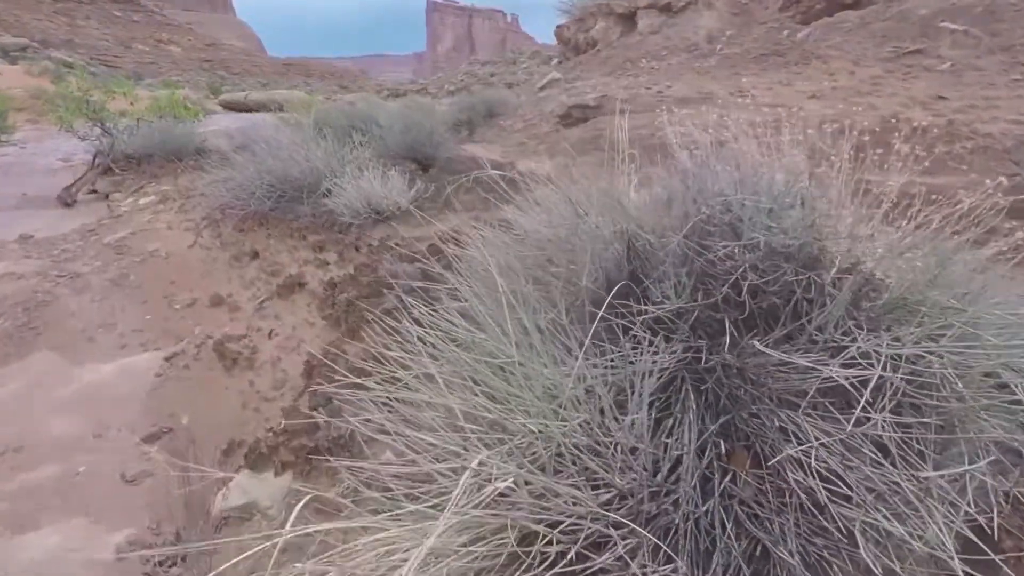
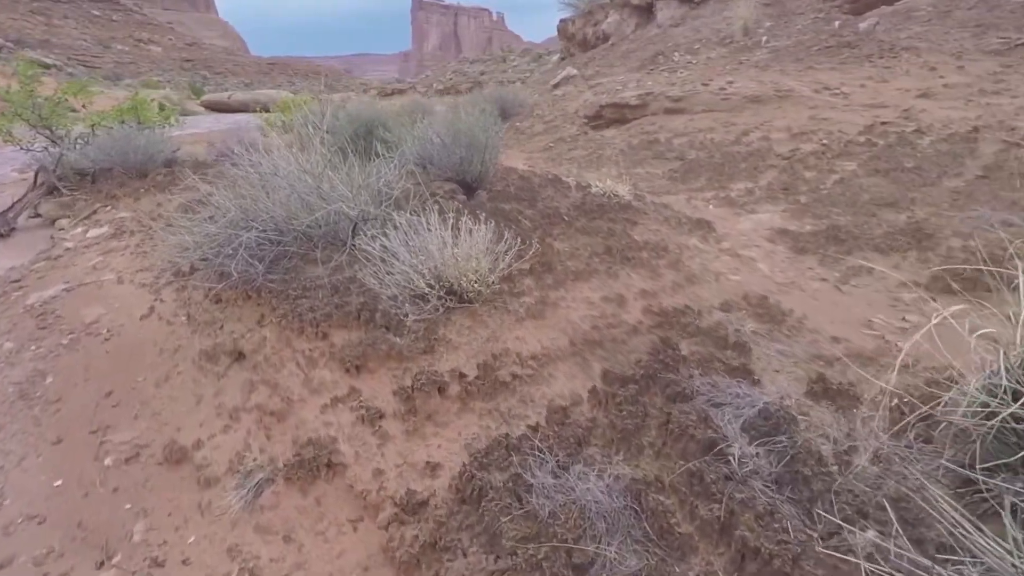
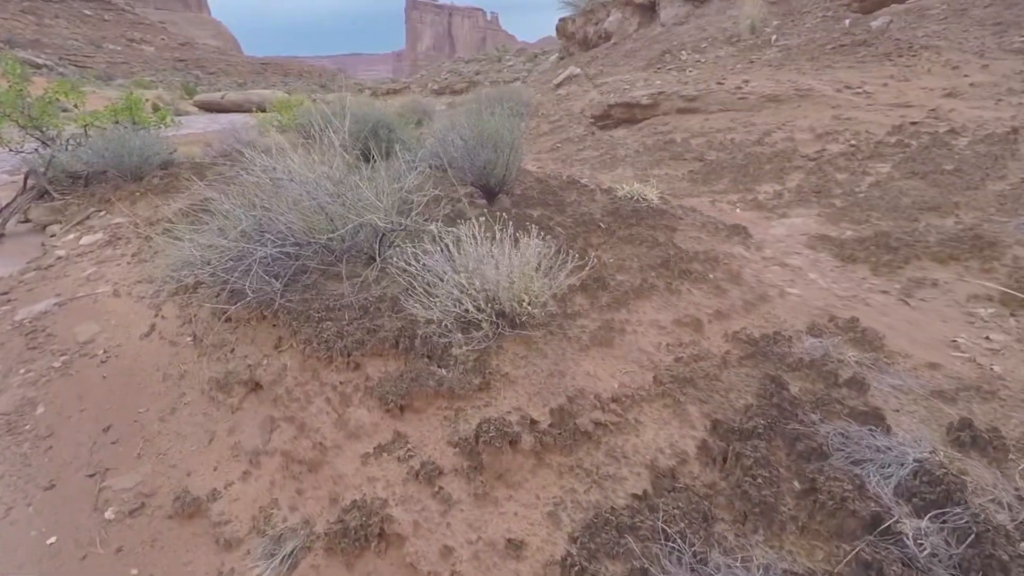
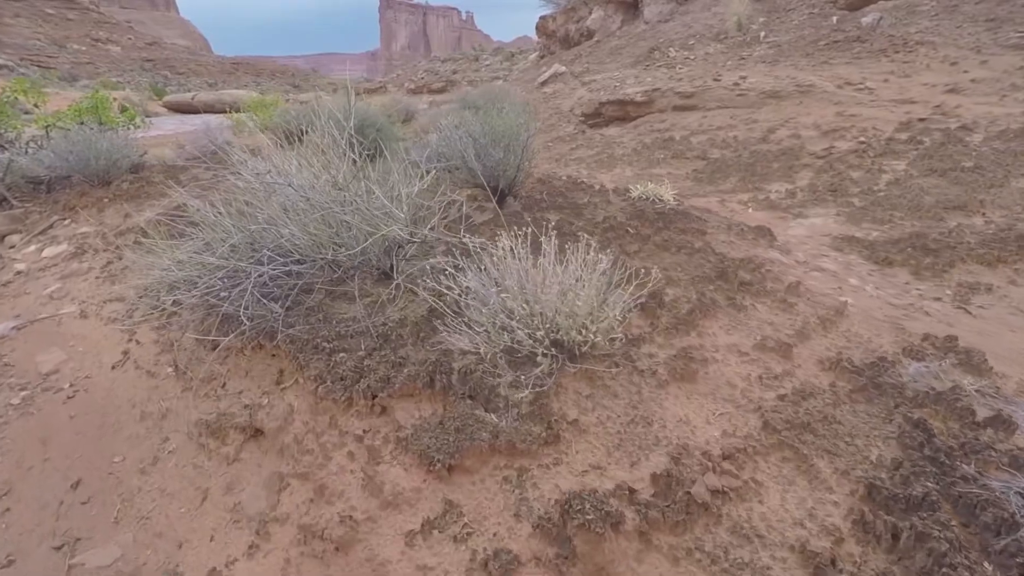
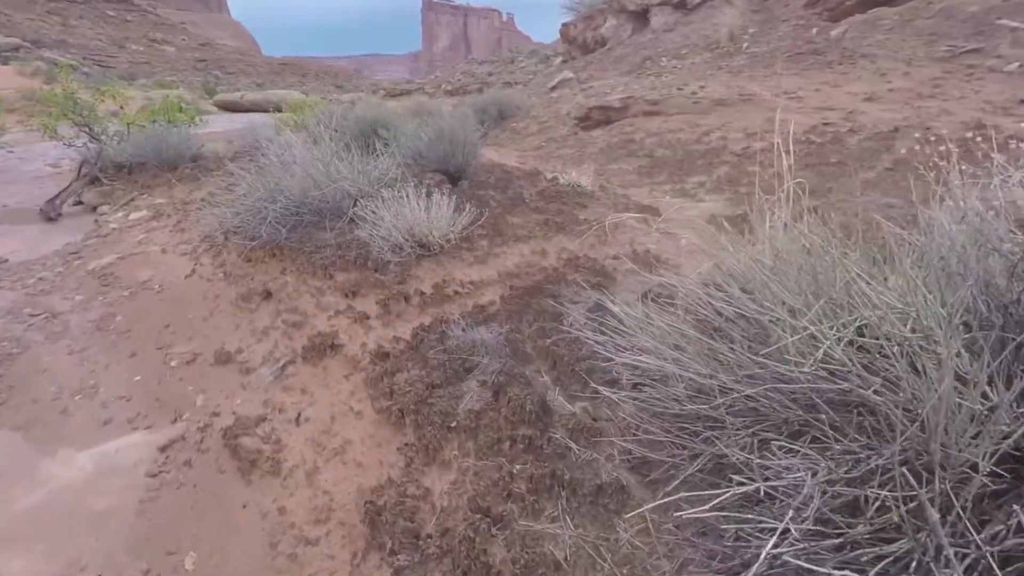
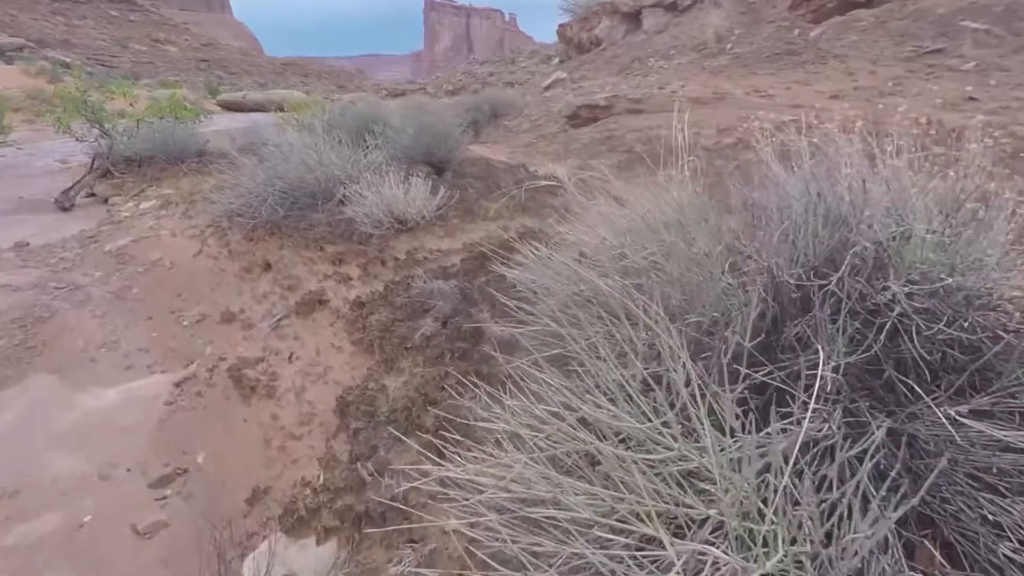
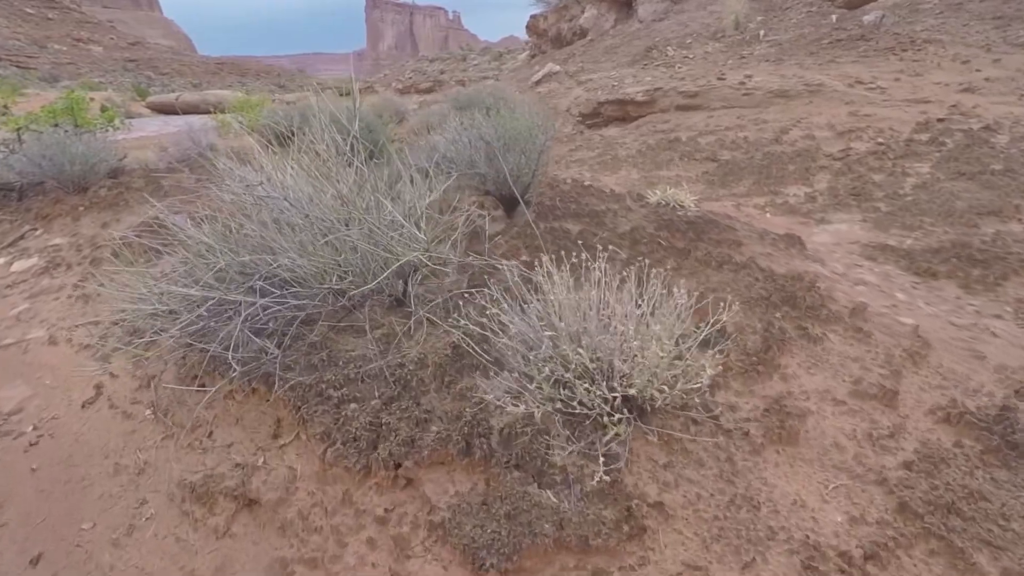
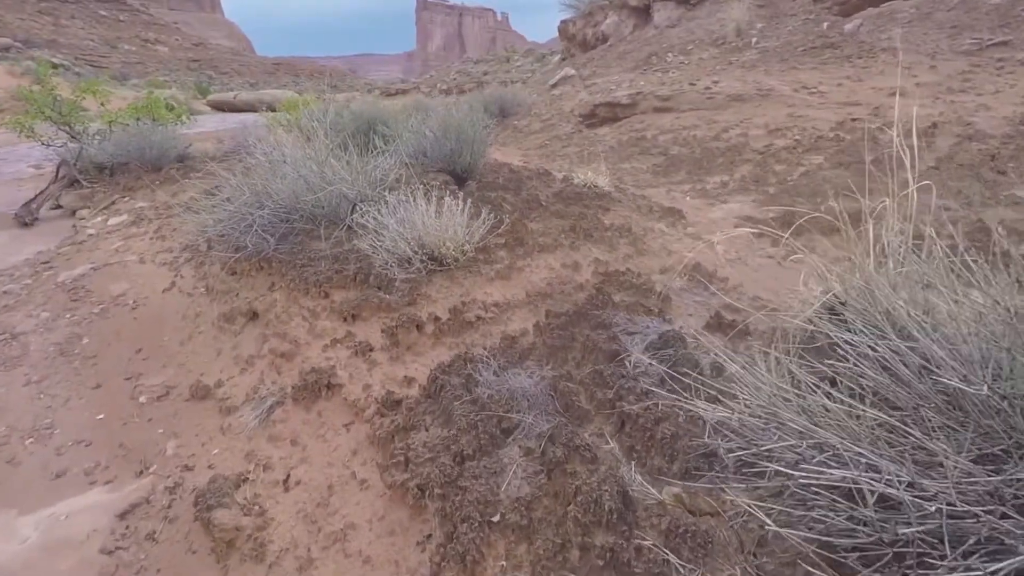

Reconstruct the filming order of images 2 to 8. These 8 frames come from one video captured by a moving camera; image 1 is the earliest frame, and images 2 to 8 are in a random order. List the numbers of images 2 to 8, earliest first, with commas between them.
6, 5, 8, 2, 3, 4, 7
